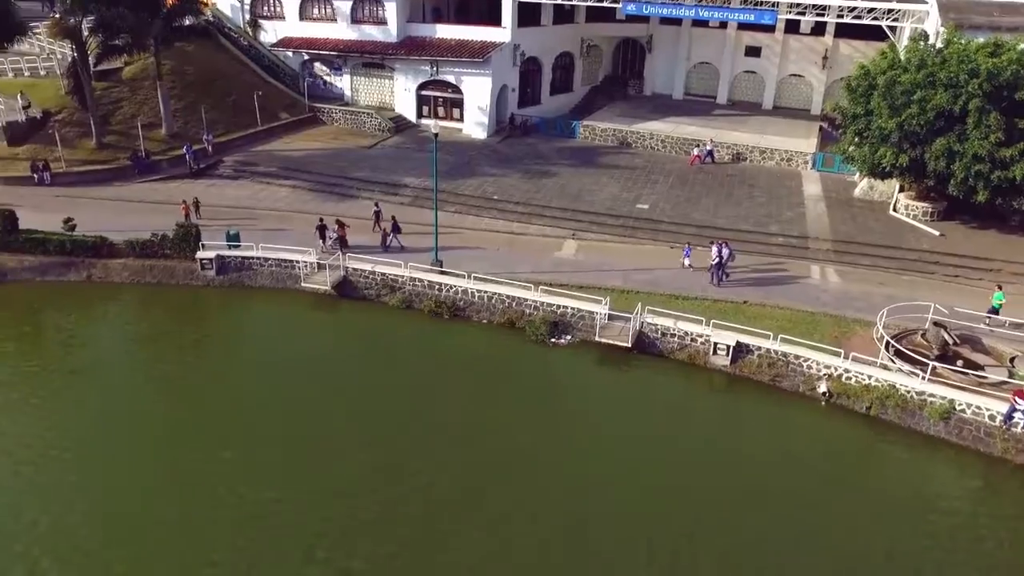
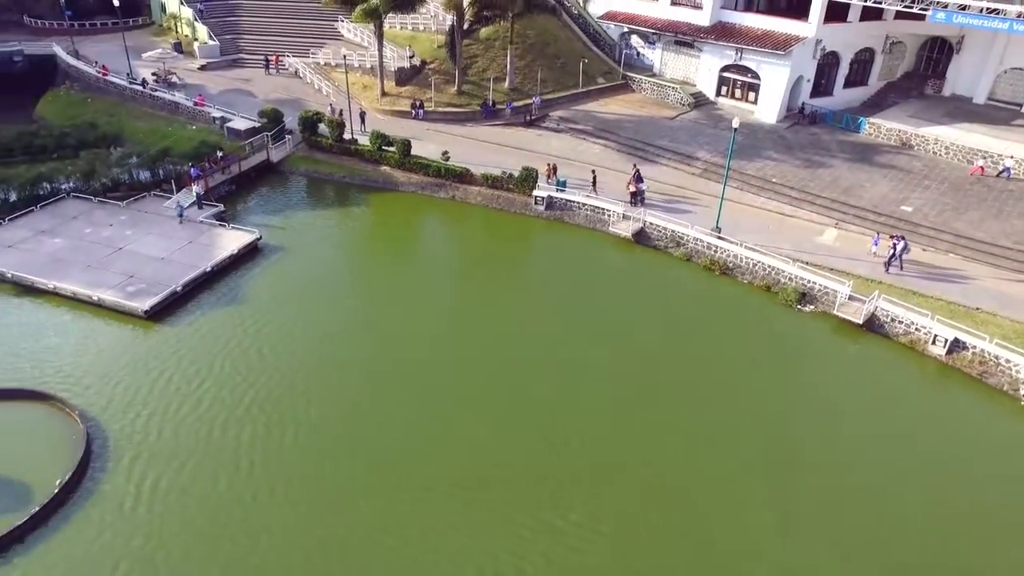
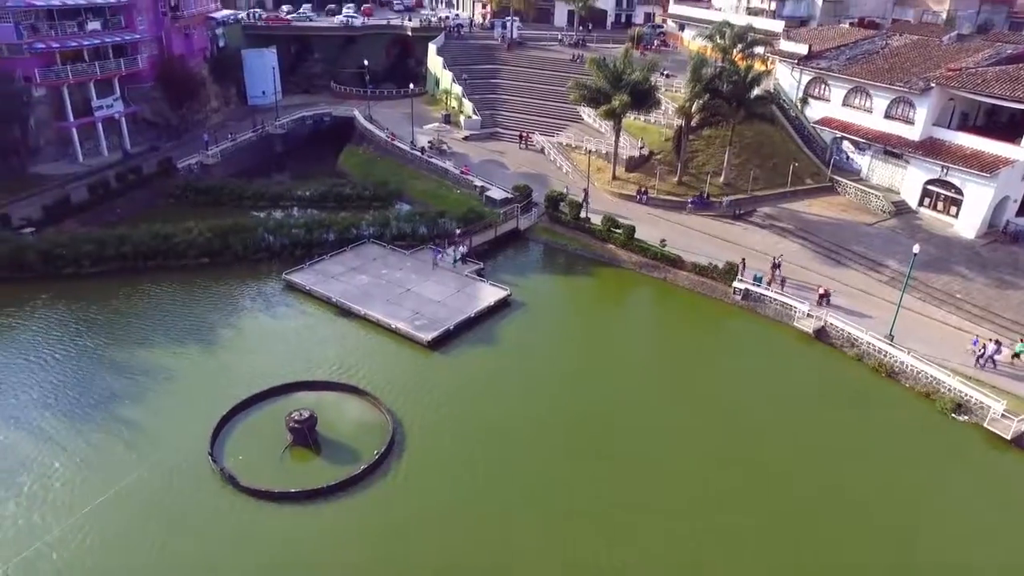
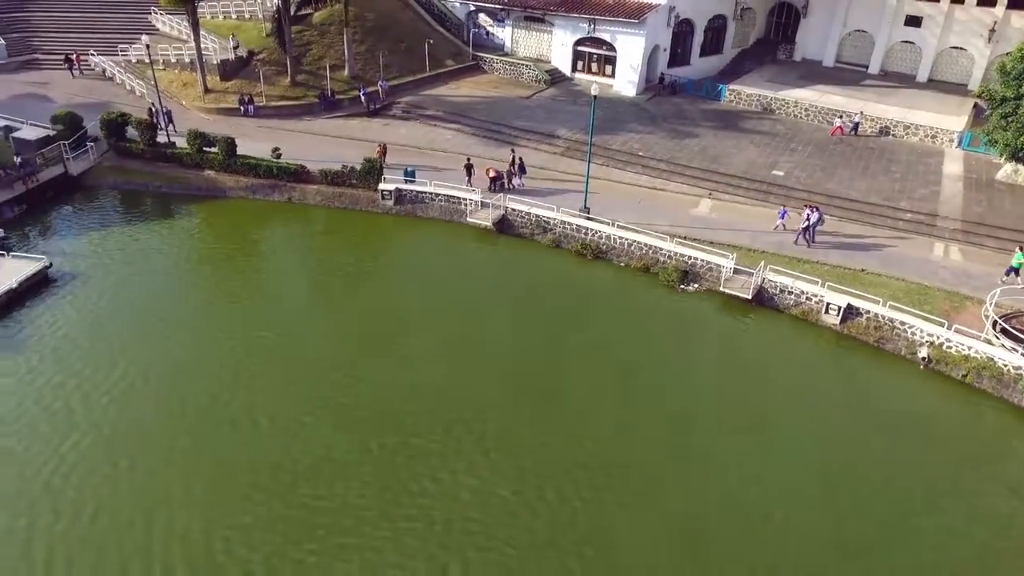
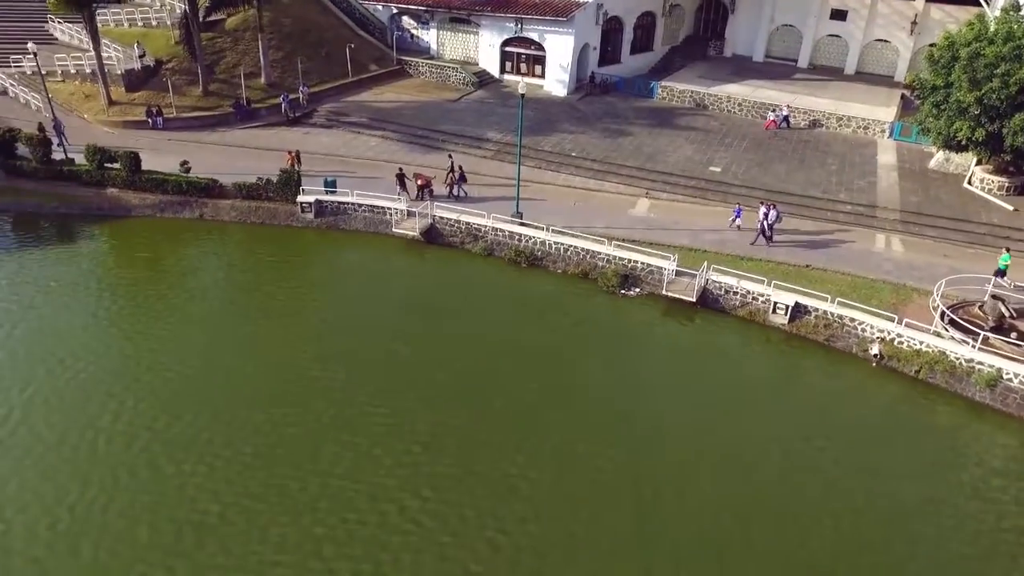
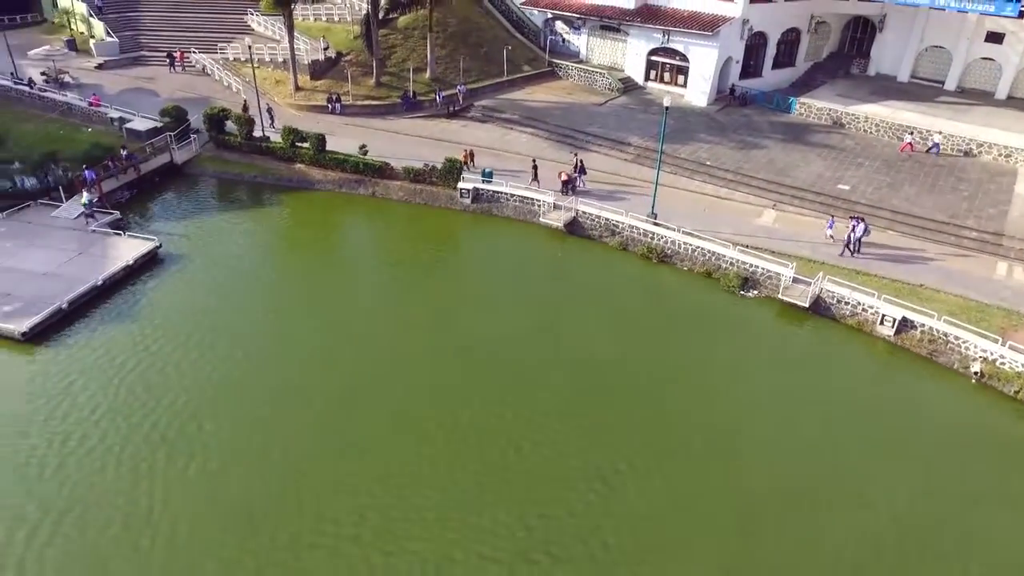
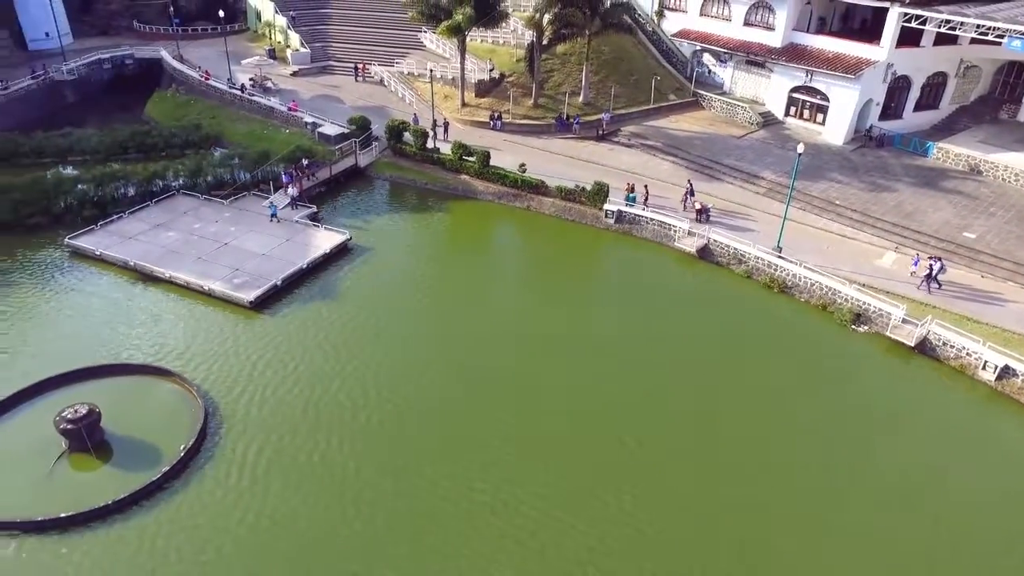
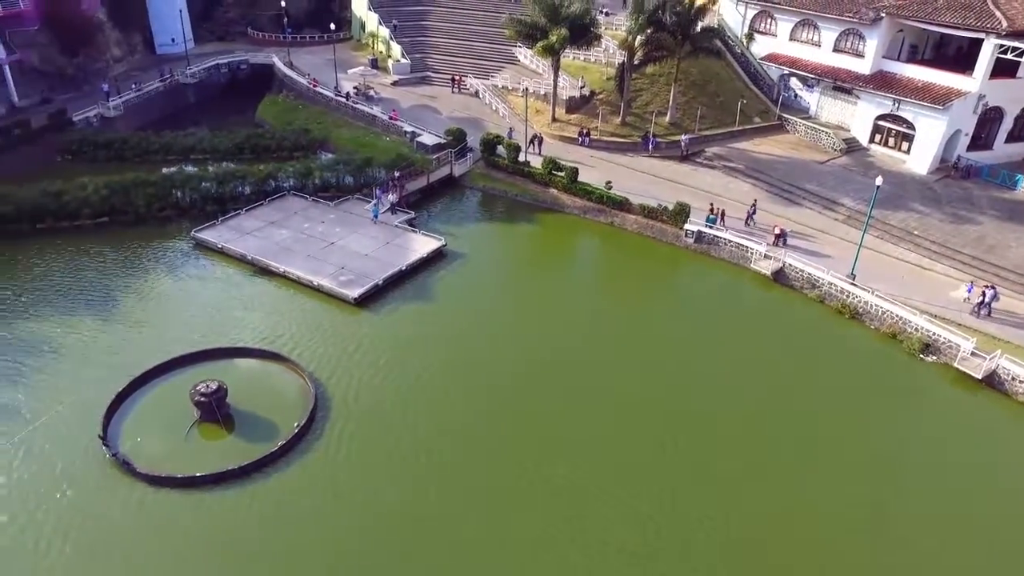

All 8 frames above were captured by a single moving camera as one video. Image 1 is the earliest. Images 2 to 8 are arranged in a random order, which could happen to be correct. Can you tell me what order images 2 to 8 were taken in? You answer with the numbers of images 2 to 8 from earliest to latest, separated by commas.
5, 4, 6, 2, 7, 8, 3
